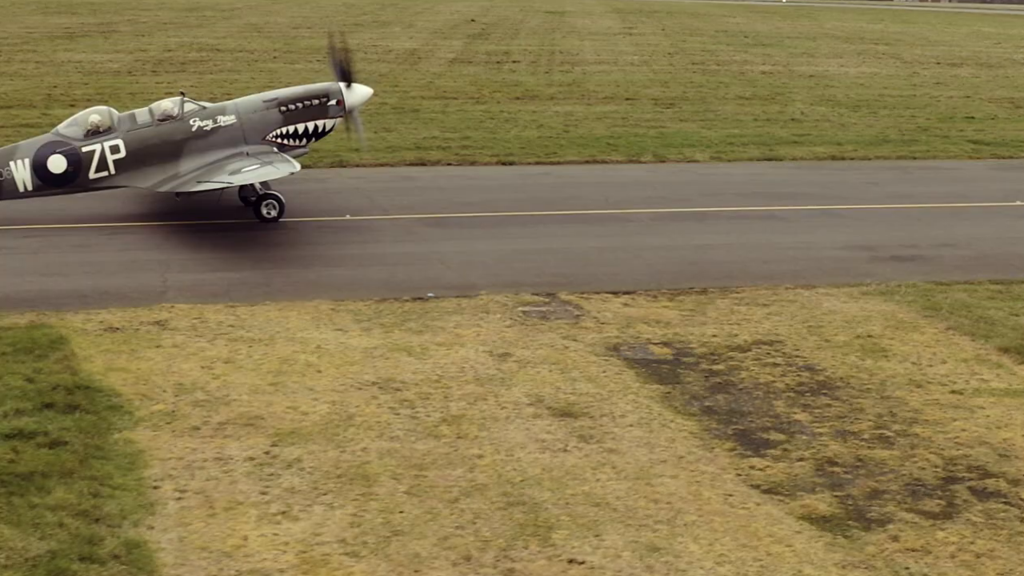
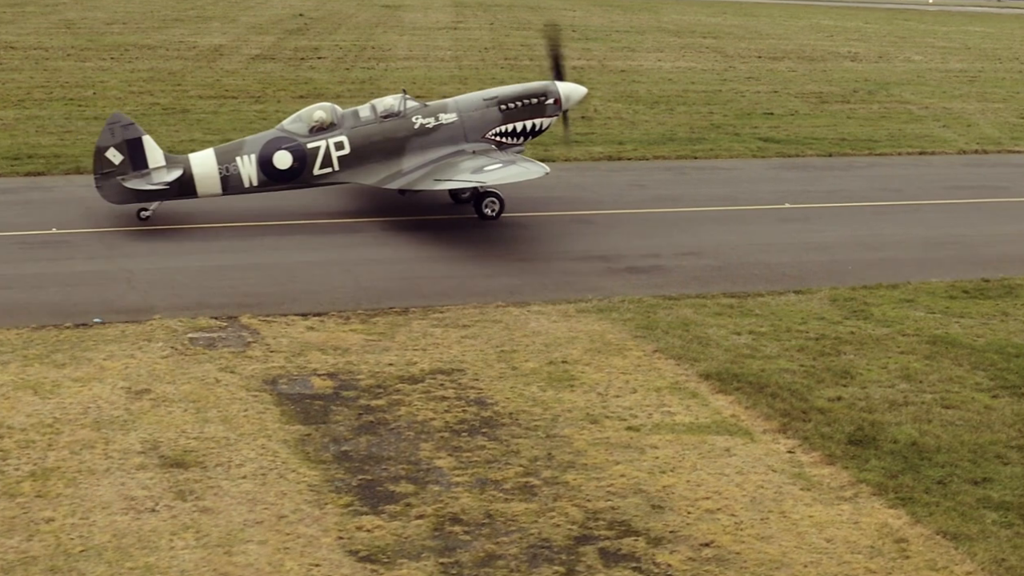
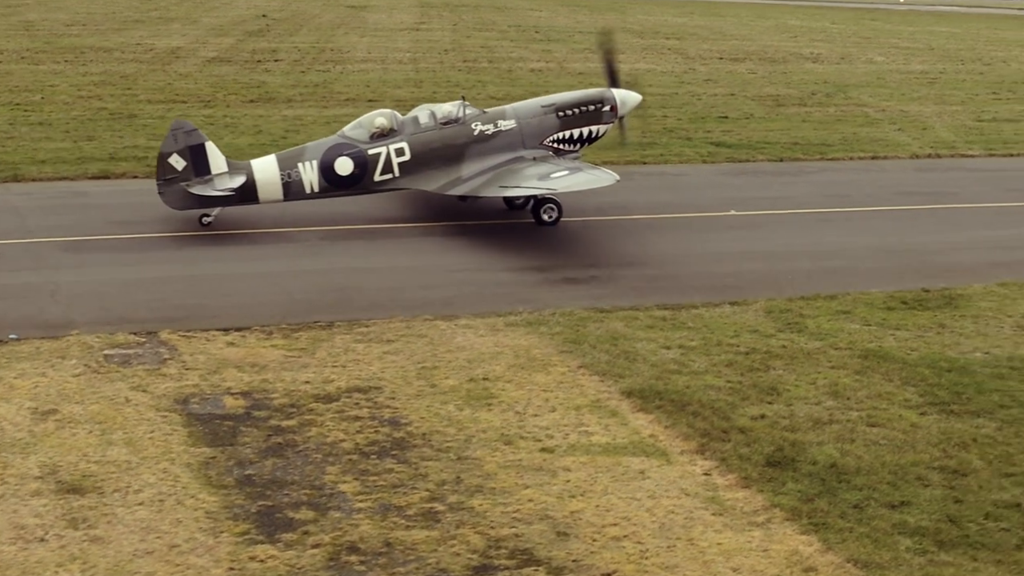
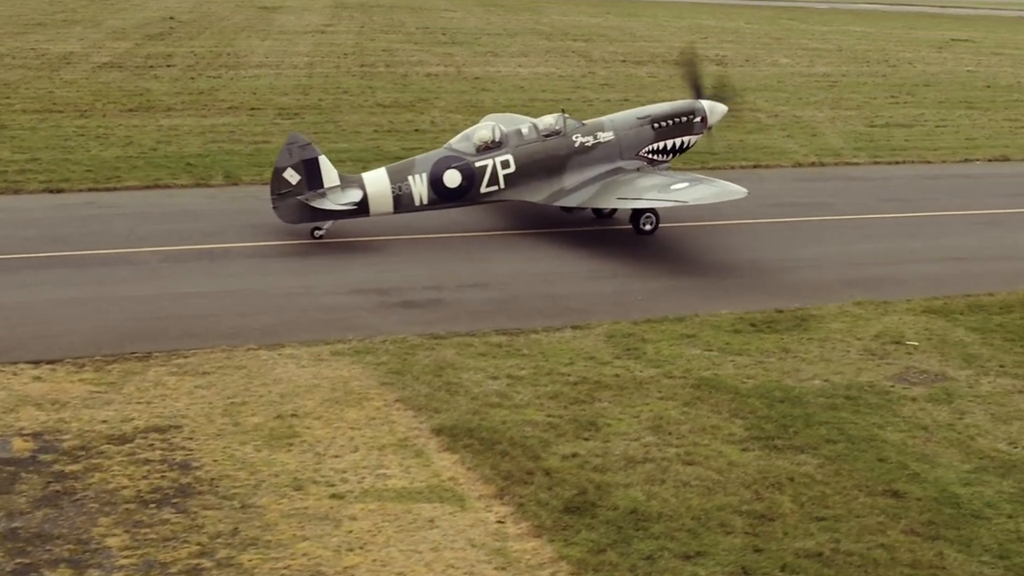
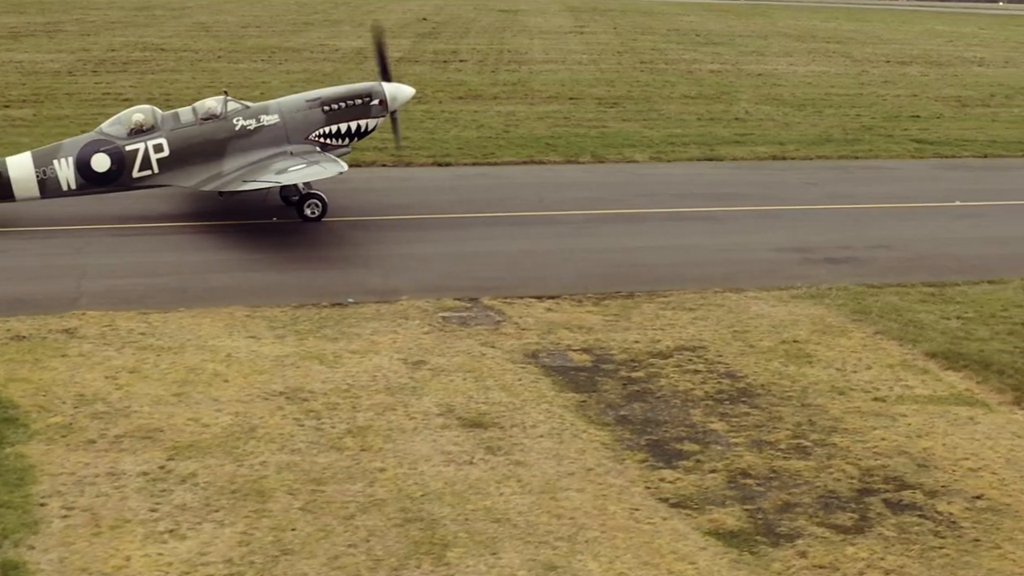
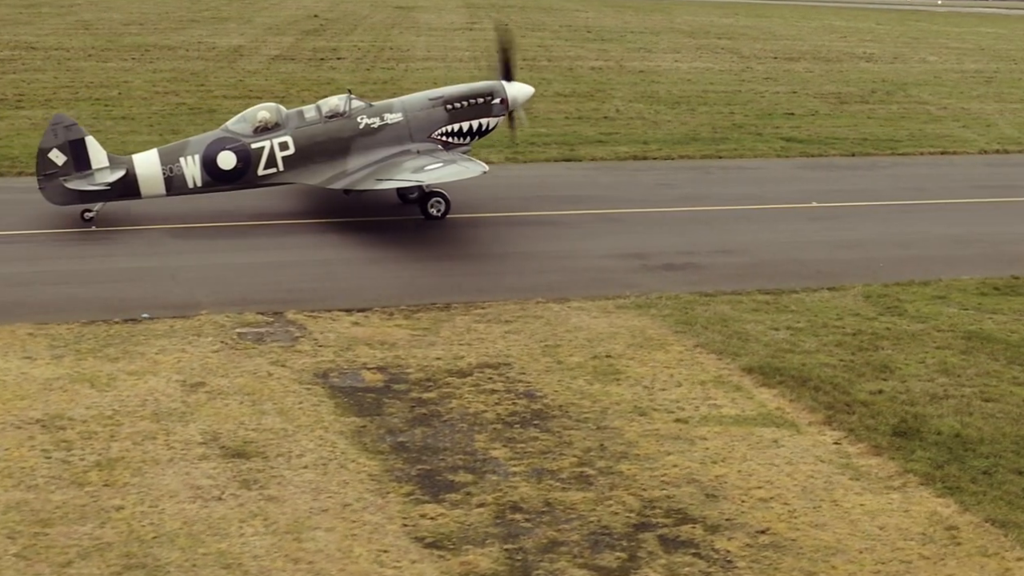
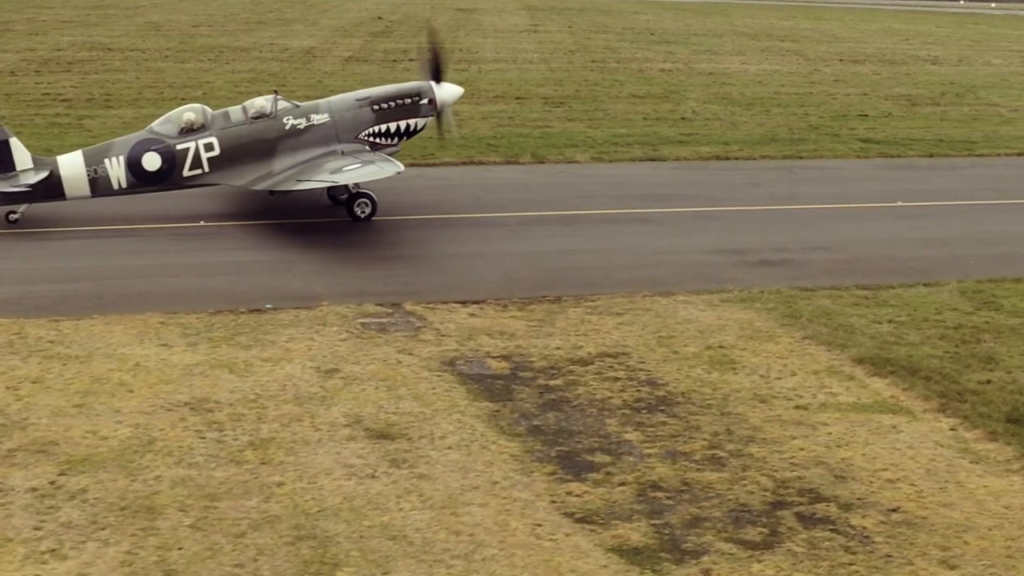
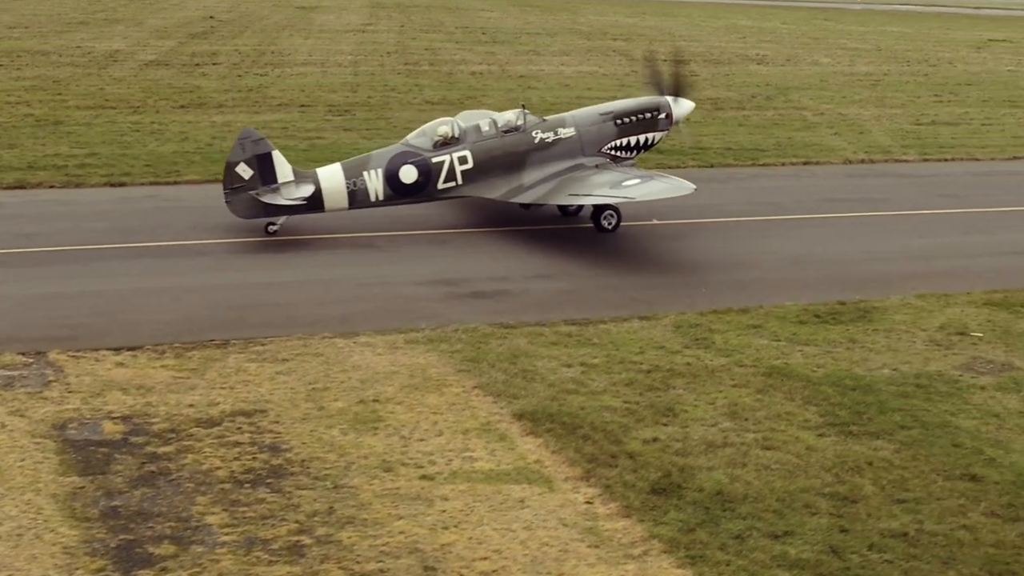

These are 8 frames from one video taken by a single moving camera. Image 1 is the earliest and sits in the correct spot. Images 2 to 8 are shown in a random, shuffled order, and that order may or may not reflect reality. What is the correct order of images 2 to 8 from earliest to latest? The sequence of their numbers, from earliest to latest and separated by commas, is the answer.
5, 7, 6, 2, 3, 8, 4
